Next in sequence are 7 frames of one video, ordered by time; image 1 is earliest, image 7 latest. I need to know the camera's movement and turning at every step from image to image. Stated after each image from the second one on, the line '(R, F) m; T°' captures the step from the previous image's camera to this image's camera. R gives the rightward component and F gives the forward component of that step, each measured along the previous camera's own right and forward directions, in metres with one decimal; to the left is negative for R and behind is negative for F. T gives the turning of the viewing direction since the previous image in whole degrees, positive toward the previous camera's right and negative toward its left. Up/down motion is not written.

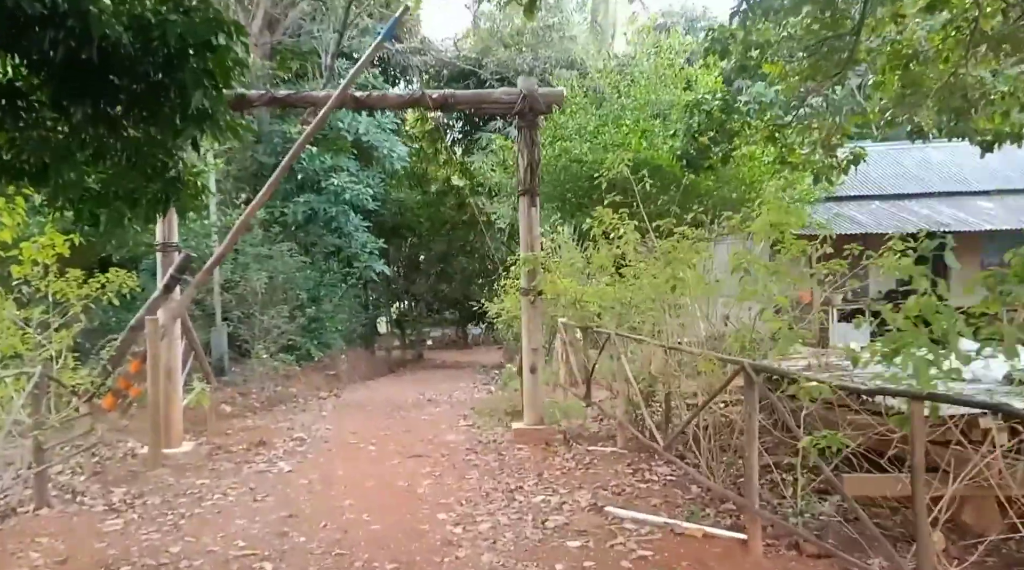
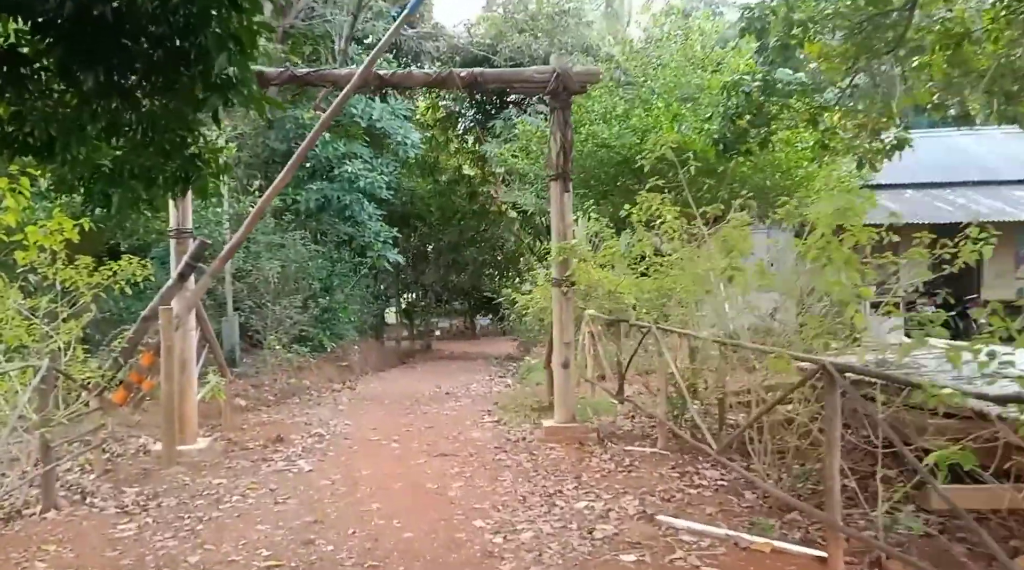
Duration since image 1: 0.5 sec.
(-0.2, +0.3) m; 0°
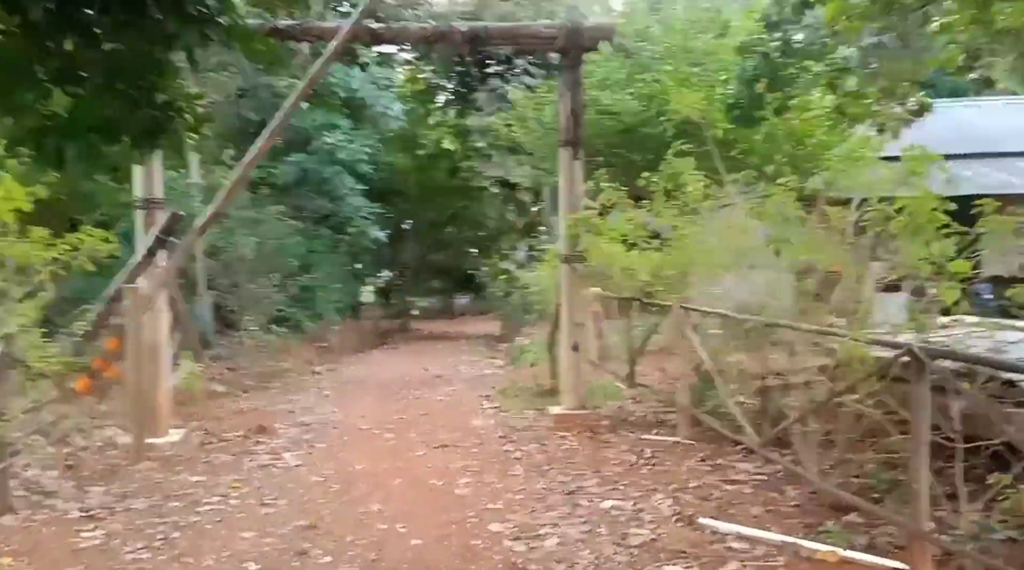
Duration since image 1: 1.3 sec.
(-0.2, +0.5) m; +2°
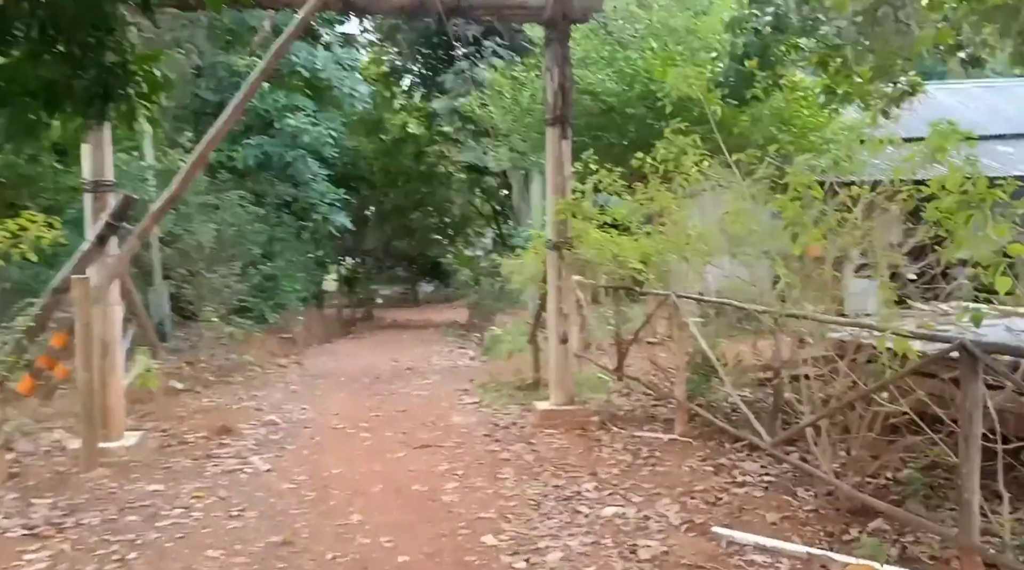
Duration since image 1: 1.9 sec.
(-0.1, +0.4) m; +2°
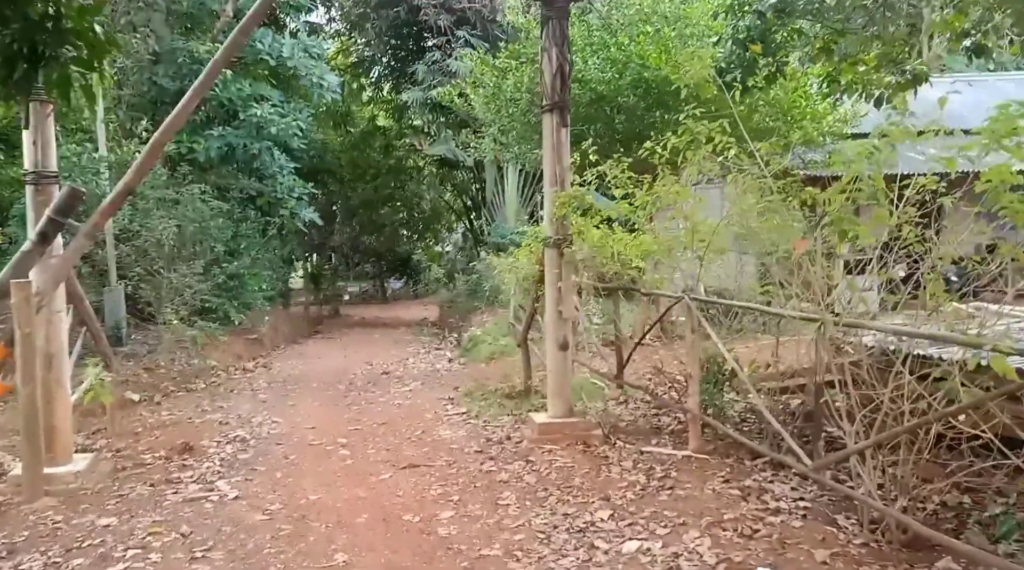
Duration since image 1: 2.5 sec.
(-0.2, +0.5) m; +2°
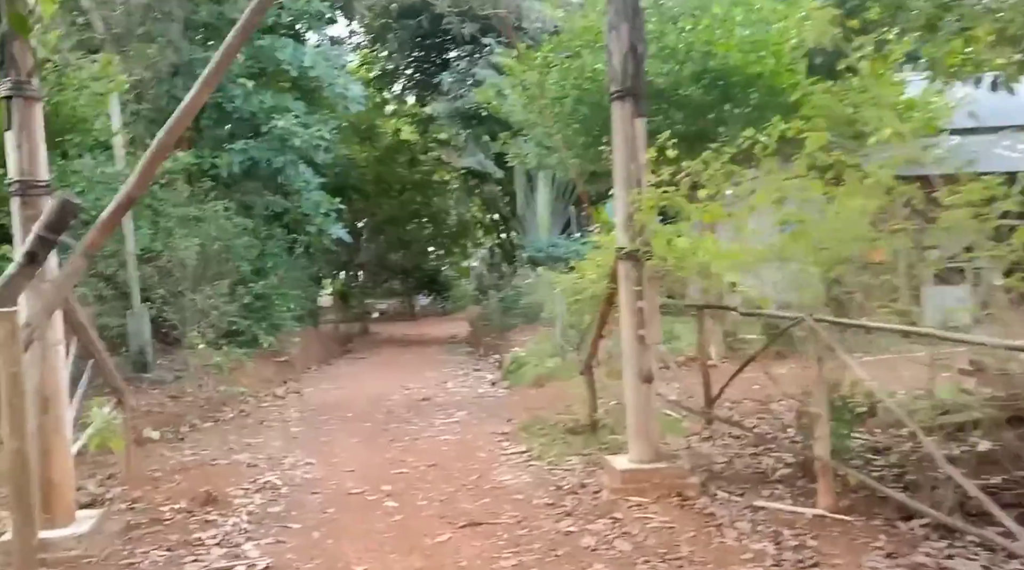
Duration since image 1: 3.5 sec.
(-0.2, +0.7) m; -1°
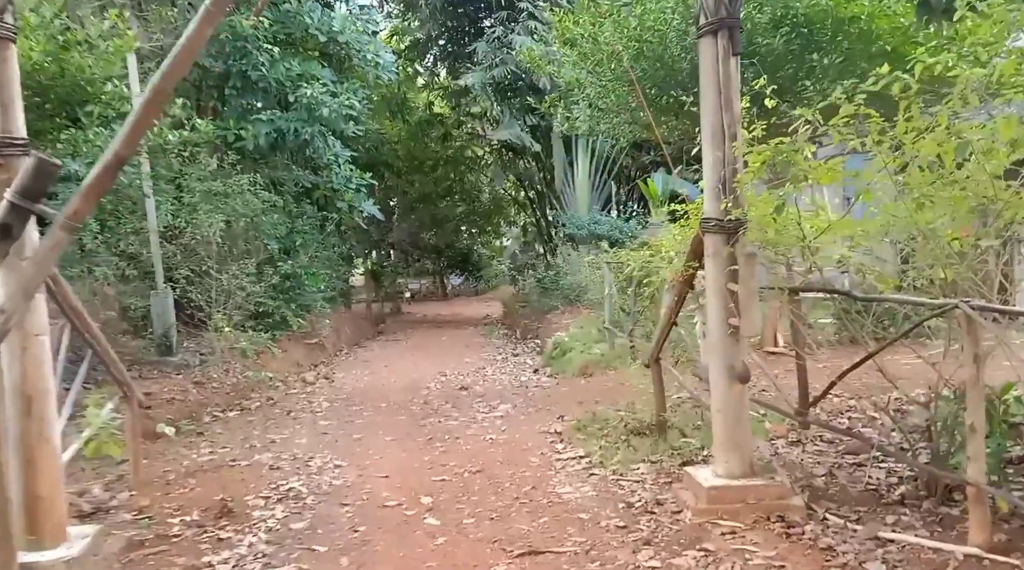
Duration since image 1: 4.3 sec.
(-0.1, +0.7) m; -2°
